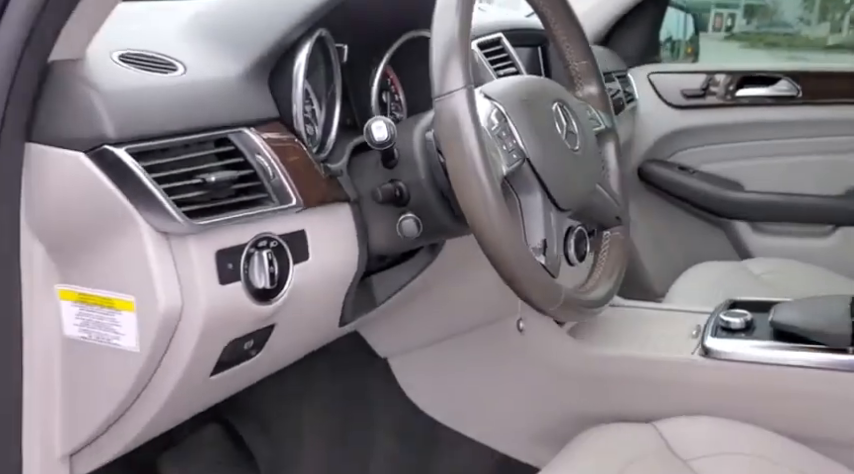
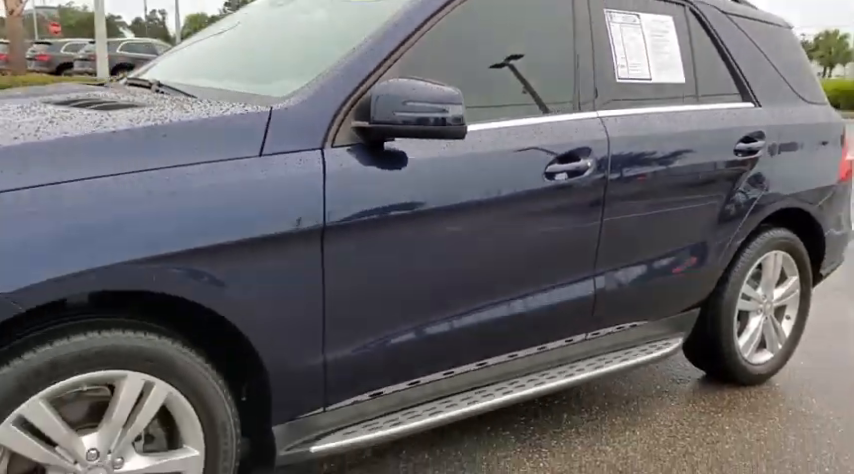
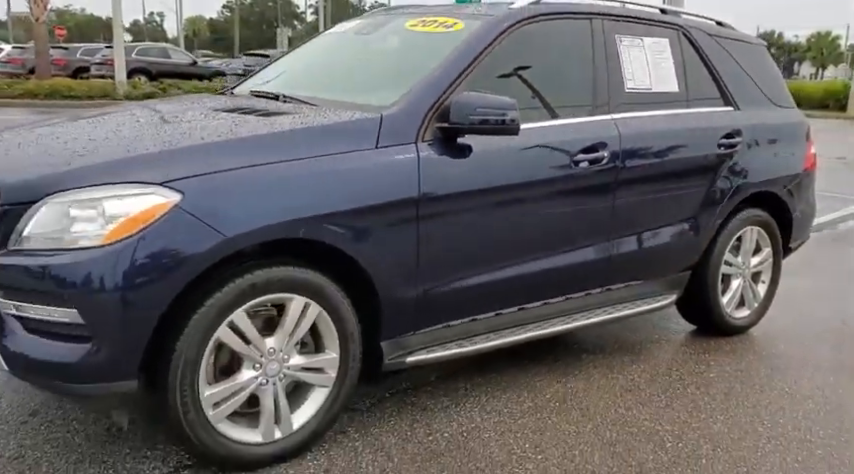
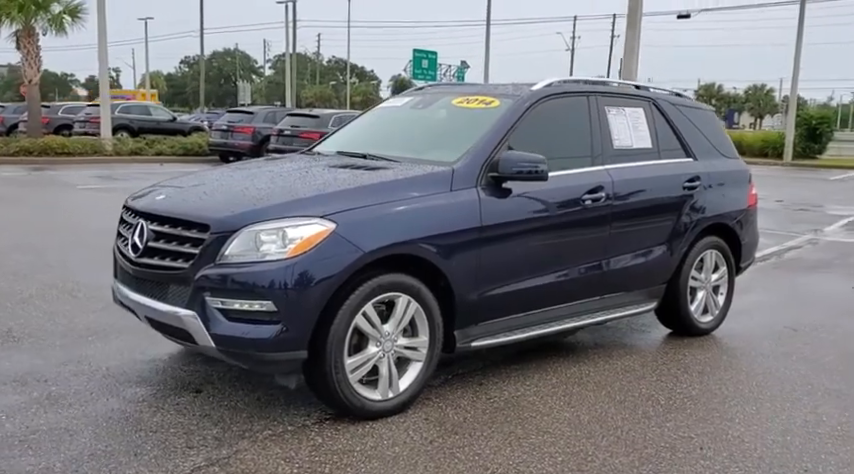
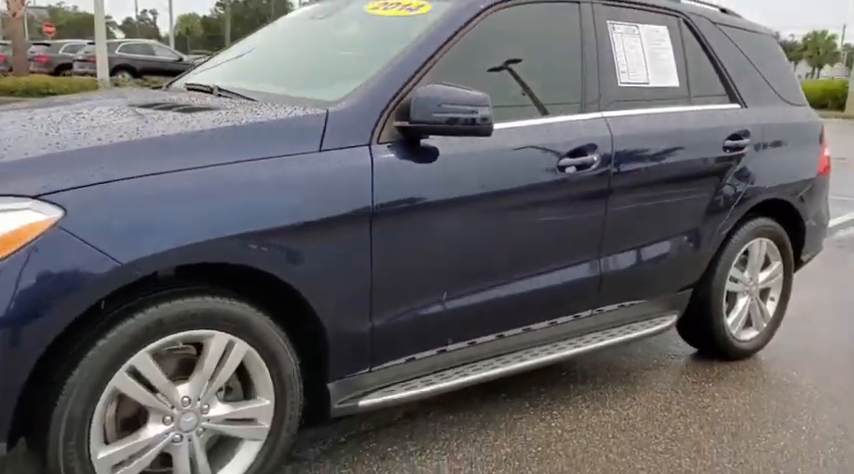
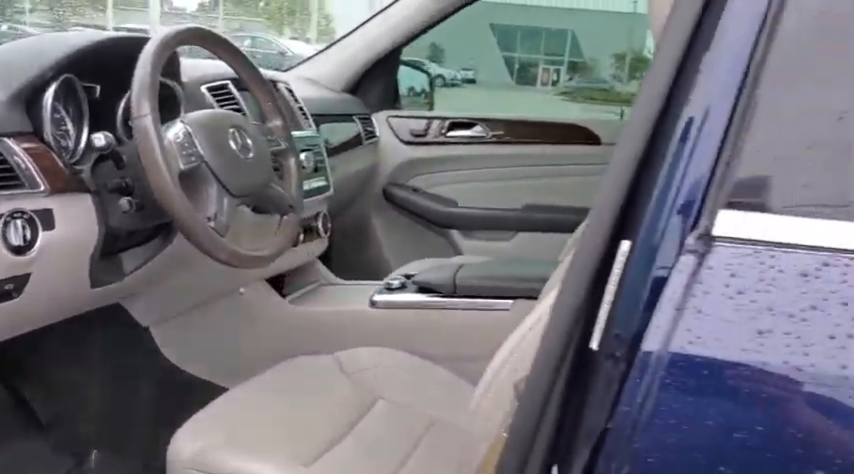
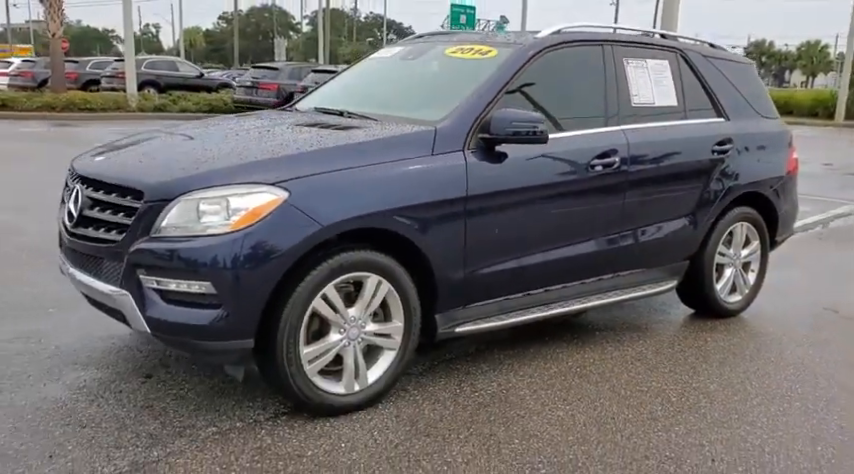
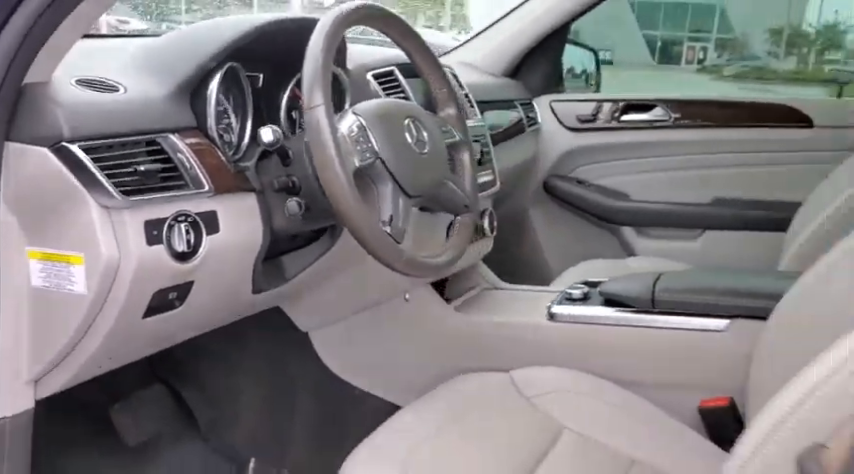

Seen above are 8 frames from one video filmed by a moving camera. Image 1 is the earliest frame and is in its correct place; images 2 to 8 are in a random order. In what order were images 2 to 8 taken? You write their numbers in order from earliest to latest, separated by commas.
8, 6, 2, 5, 3, 7, 4
